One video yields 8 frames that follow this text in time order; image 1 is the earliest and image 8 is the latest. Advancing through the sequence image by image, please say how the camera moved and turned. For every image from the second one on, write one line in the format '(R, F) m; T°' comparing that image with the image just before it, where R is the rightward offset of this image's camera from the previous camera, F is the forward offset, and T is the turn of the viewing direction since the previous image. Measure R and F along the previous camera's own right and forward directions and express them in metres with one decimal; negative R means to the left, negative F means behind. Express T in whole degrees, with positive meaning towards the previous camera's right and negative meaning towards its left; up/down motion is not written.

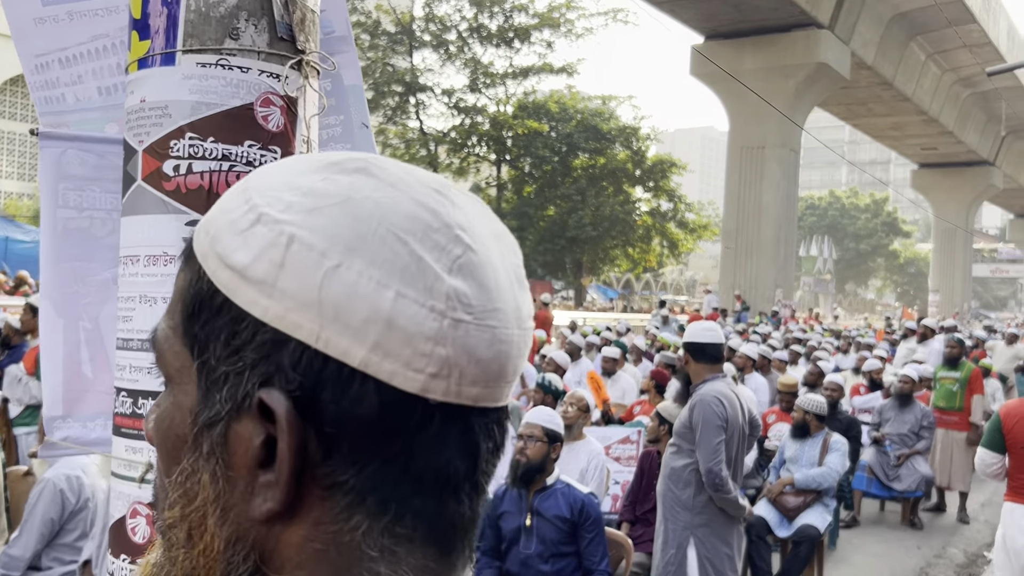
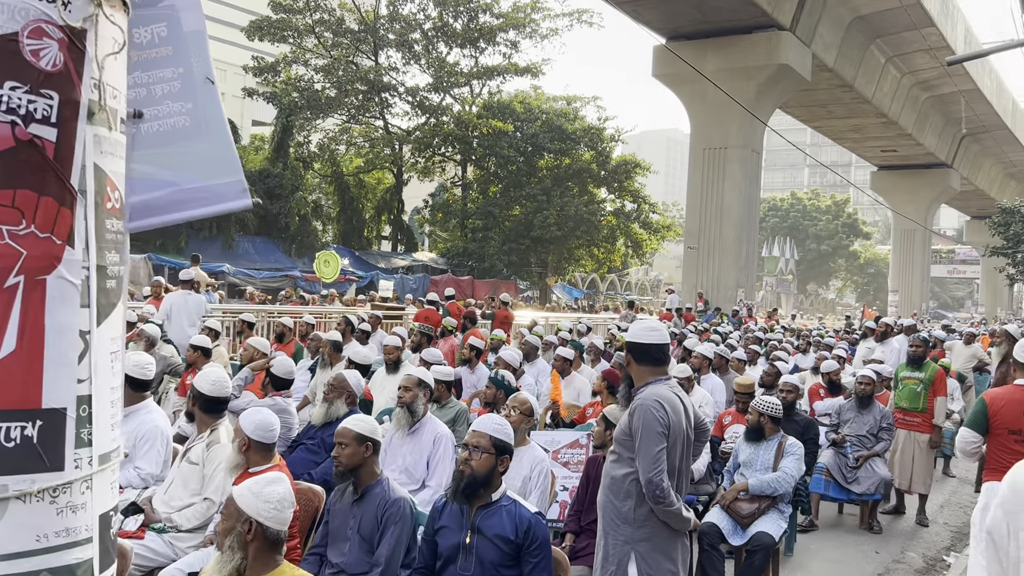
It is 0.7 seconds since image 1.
(+0.2, +0.3) m; +2°
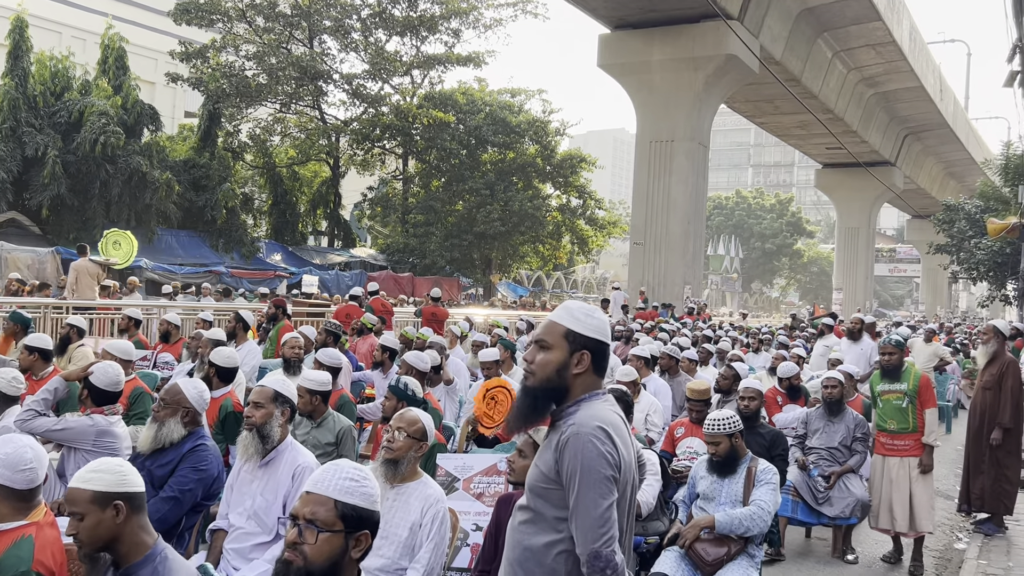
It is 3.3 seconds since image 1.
(+0.3, +1.4) m; +4°
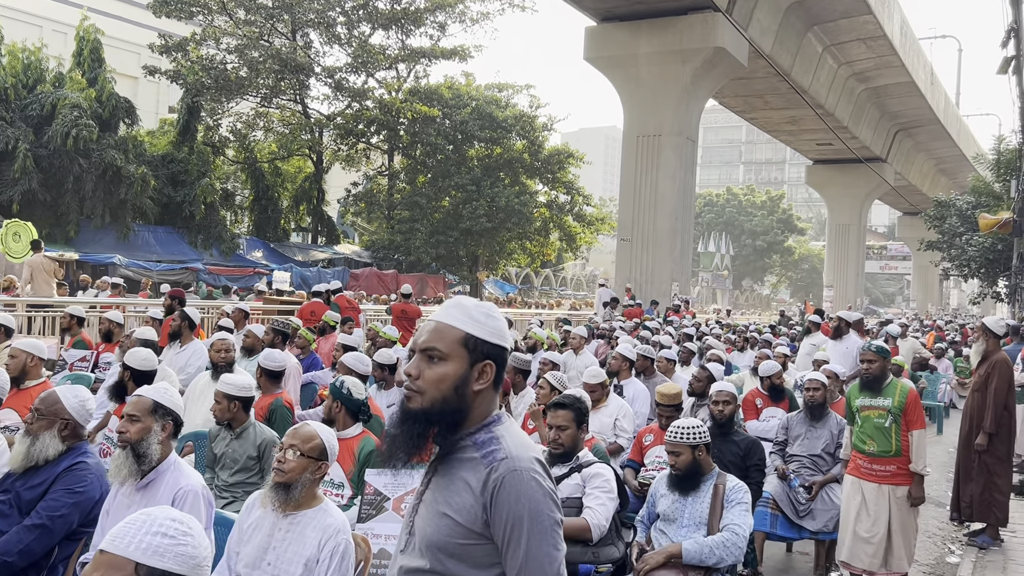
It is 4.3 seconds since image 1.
(+0.3, +0.6) m; 0°
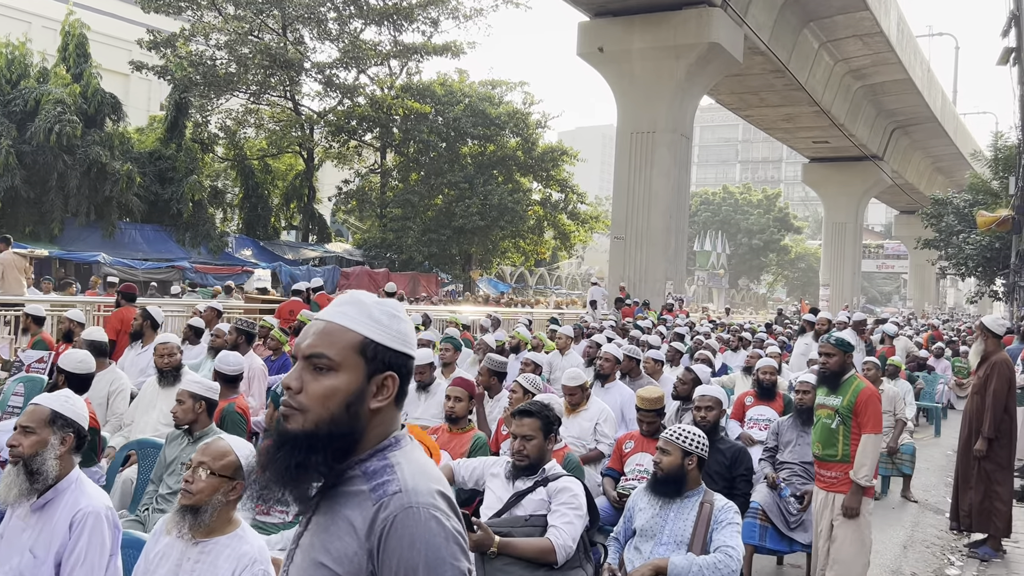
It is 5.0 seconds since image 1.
(+0.2, +0.4) m; 0°
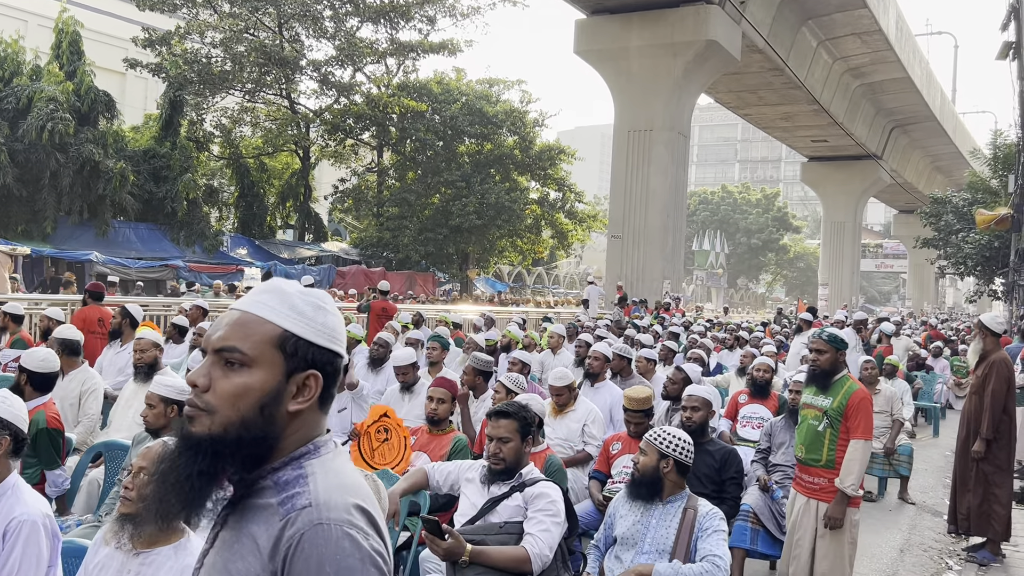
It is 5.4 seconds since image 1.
(+0.1, +0.2) m; 0°
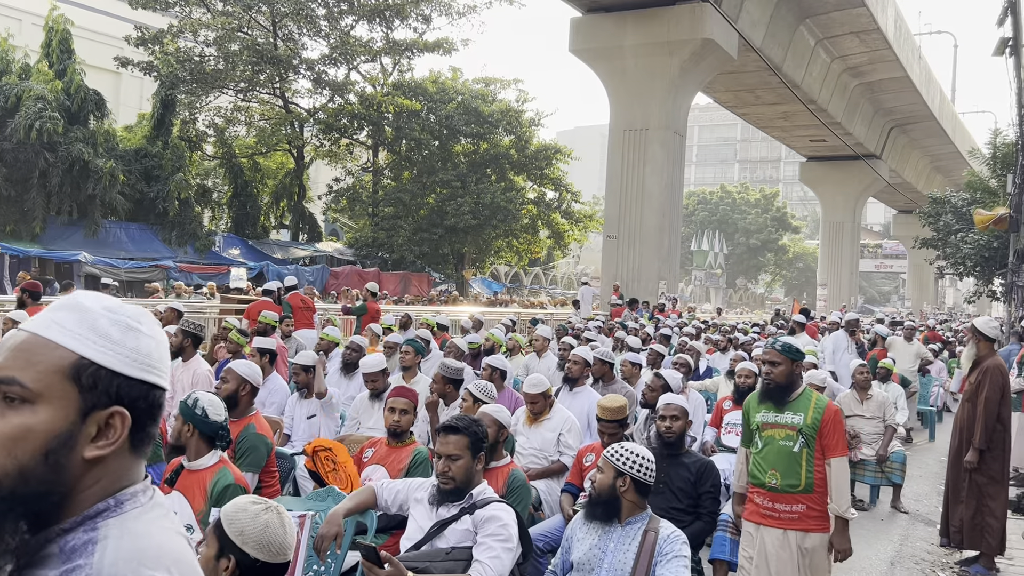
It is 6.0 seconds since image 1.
(+0.2, +0.3) m; 0°
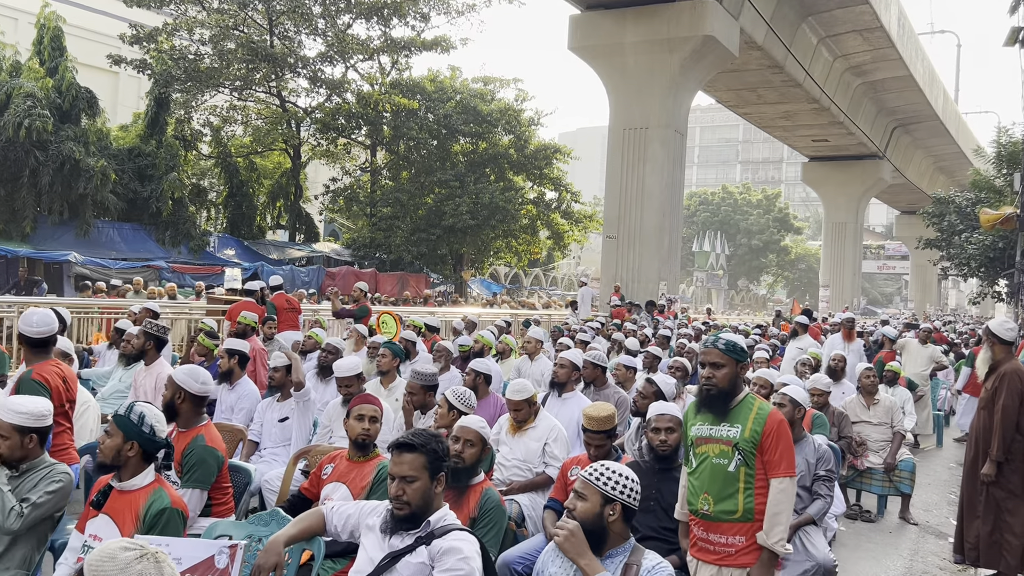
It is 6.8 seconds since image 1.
(+0.1, +0.5) m; 0°
